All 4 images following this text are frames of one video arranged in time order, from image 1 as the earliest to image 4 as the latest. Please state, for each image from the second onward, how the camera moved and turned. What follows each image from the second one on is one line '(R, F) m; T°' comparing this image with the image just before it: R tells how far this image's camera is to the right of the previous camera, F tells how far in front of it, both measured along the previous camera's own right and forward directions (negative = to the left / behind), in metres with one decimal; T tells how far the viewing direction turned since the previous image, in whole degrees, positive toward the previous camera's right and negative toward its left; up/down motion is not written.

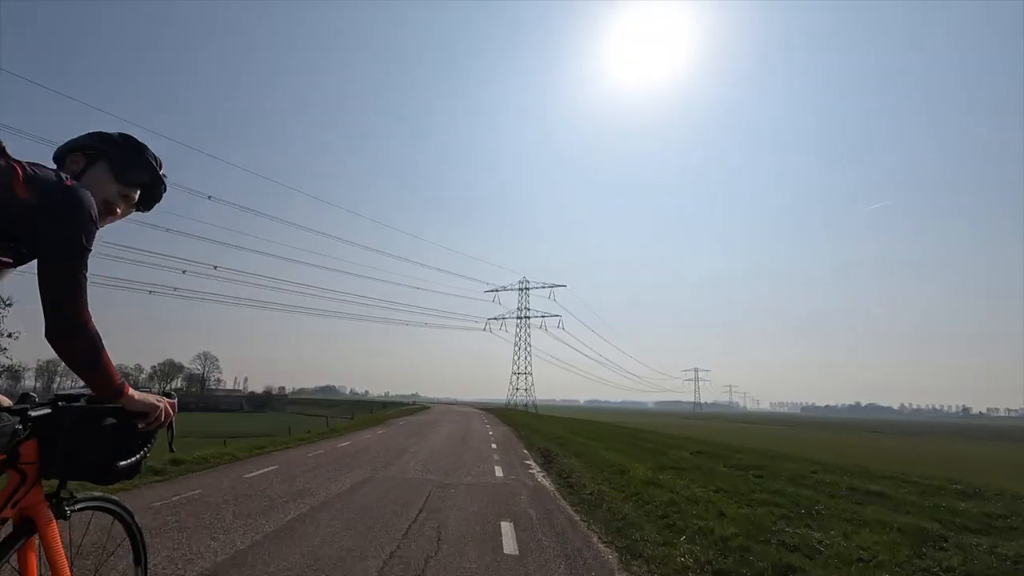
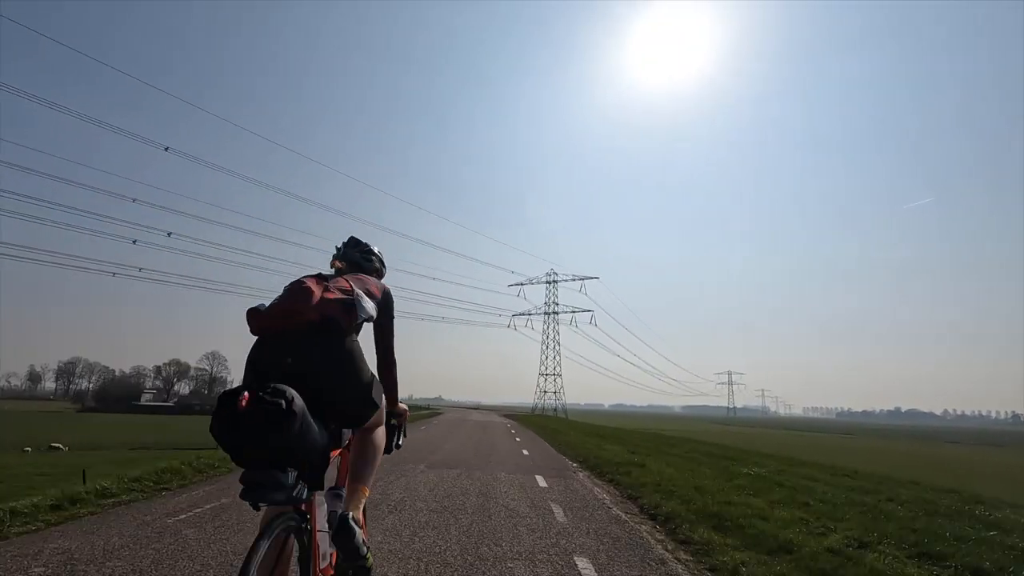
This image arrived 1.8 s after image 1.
(-0.1, +1.6) m; -2°
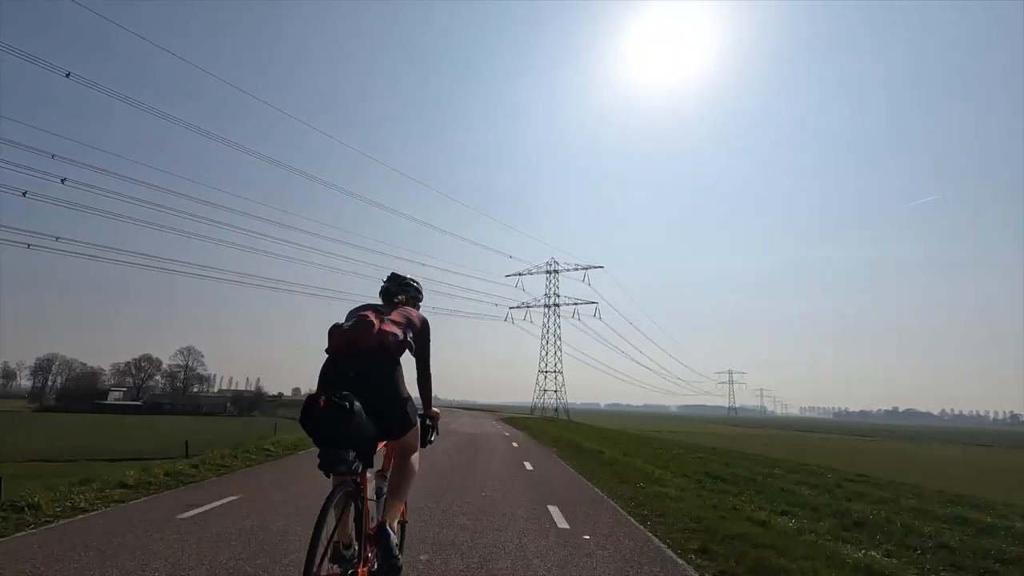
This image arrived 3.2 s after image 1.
(-0.1, +1.6) m; 0°
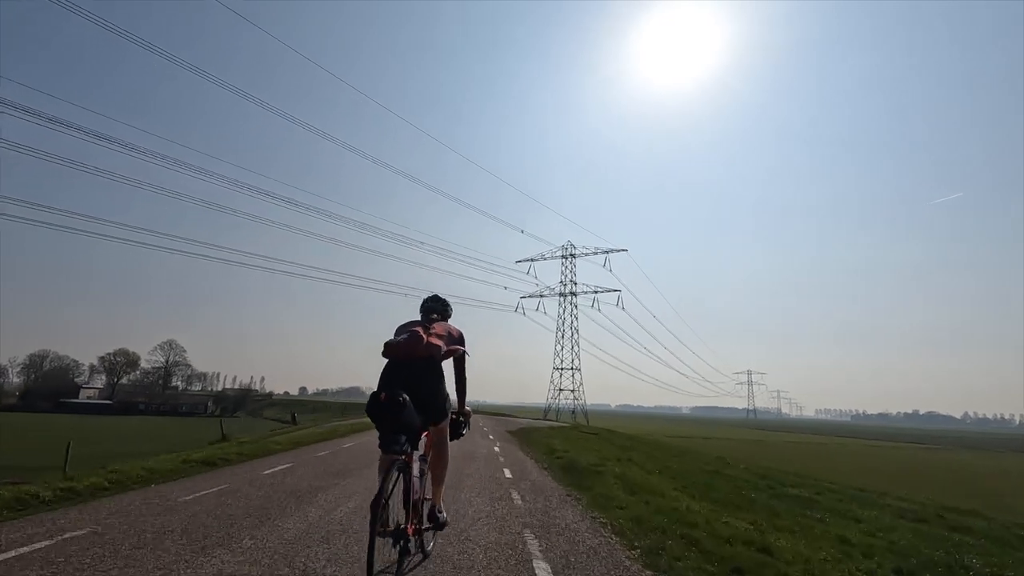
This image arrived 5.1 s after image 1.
(-0.1, +2.1) m; -1°
